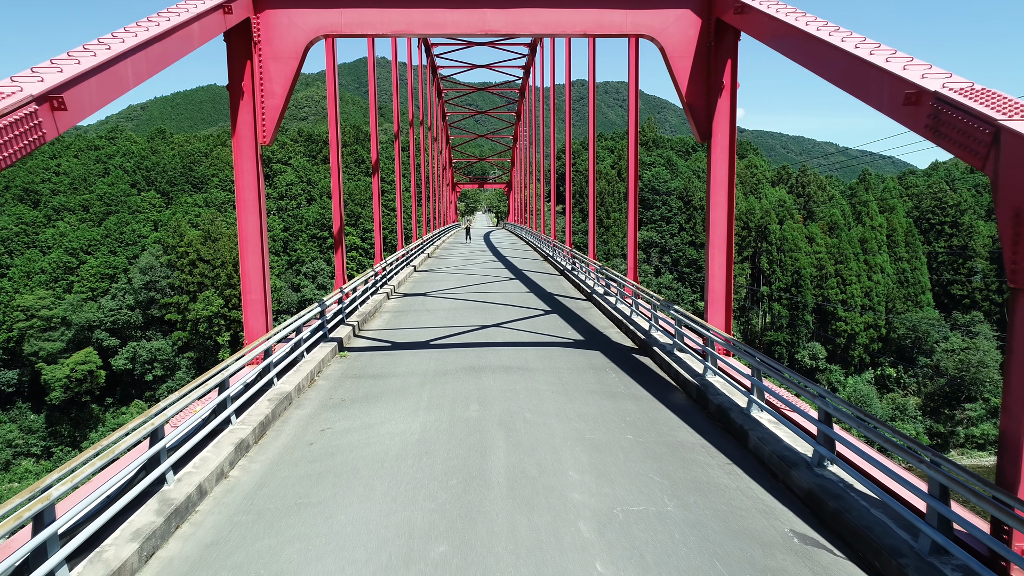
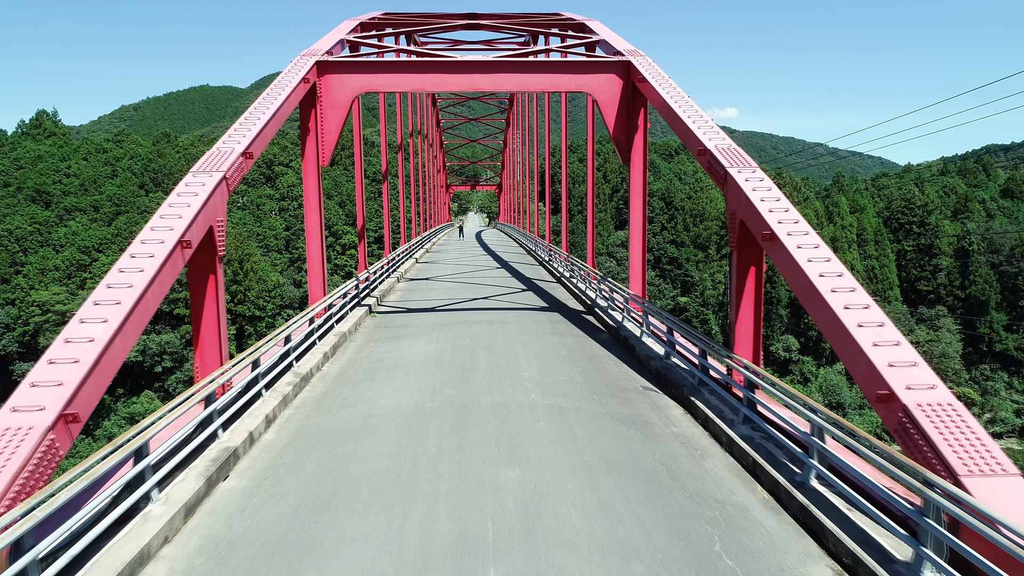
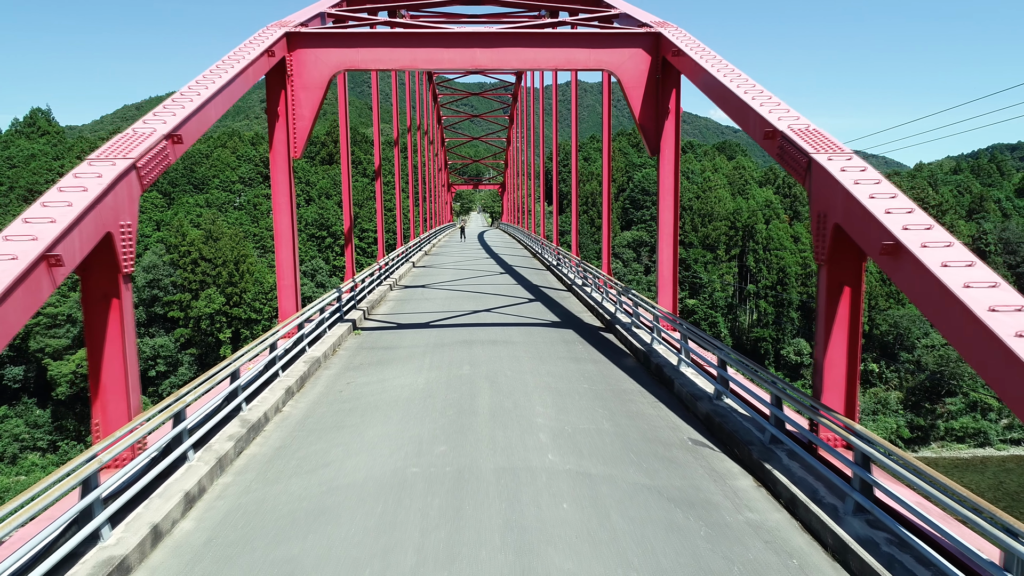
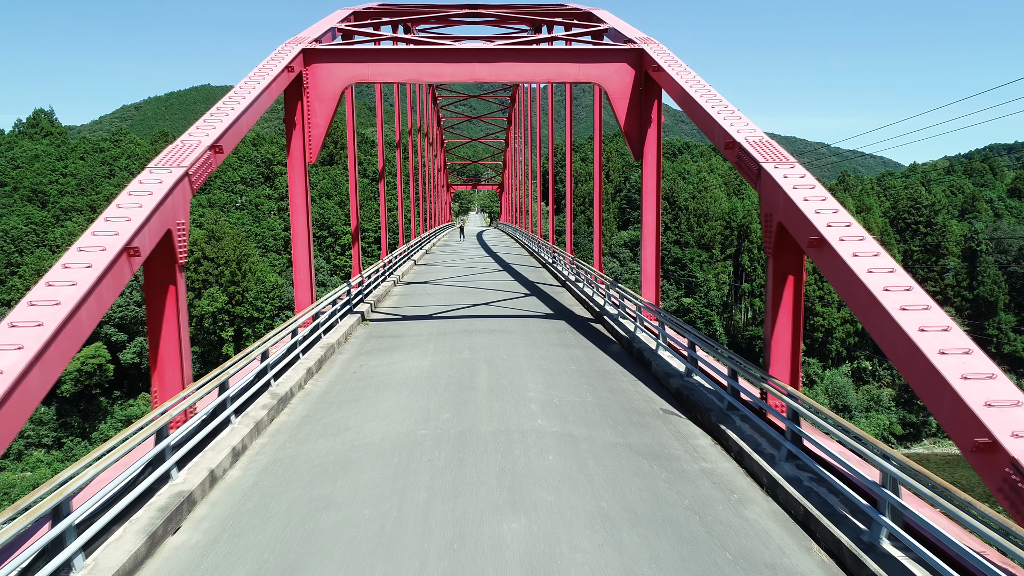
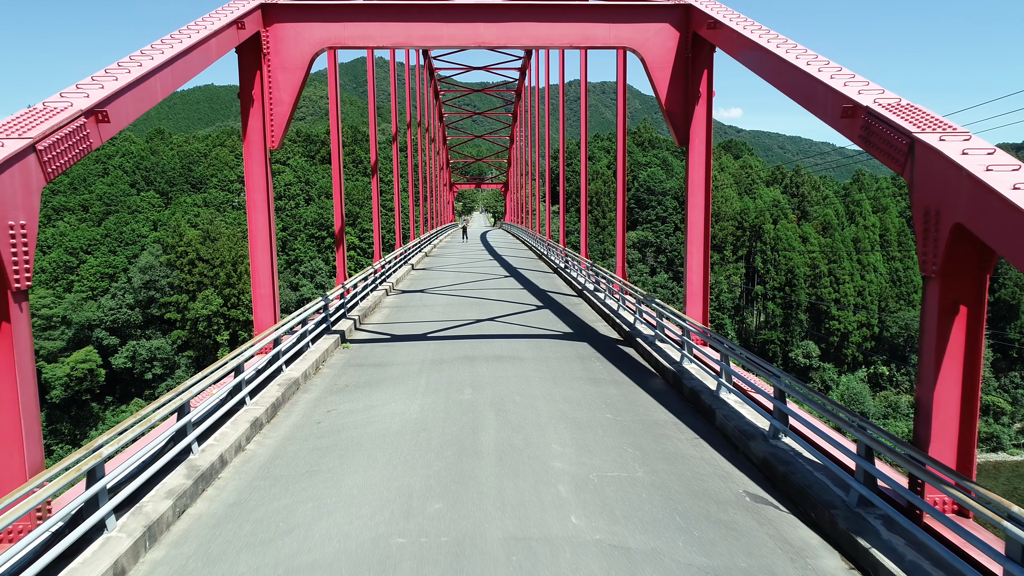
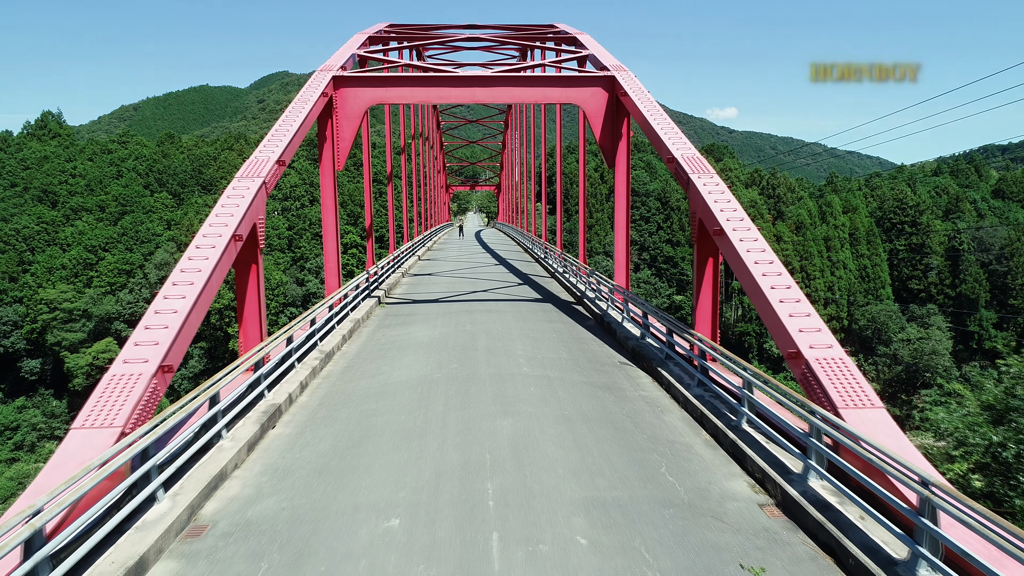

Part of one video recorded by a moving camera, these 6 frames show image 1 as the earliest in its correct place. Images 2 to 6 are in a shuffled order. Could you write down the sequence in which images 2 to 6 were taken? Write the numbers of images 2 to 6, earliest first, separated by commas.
5, 3, 4, 2, 6
